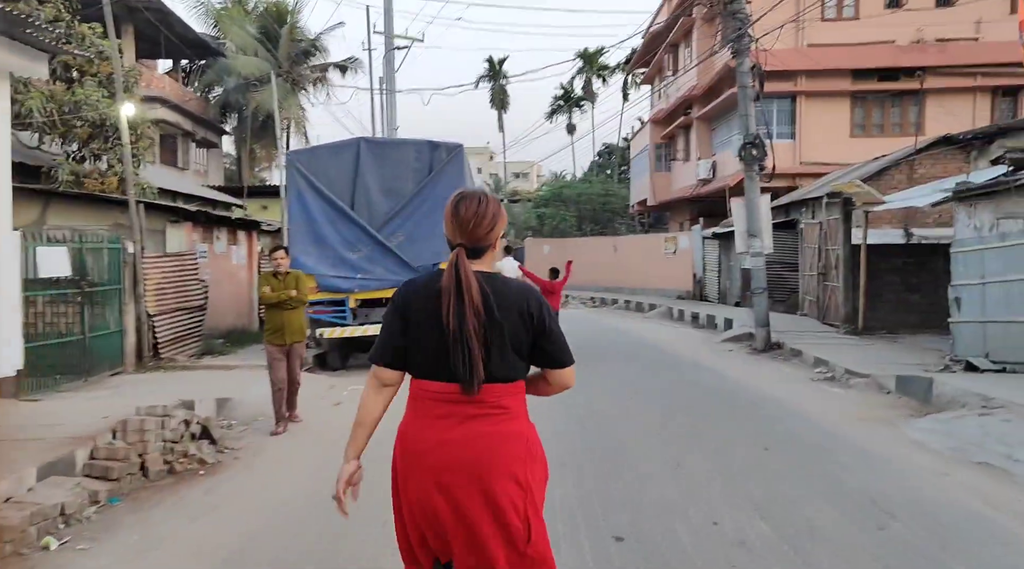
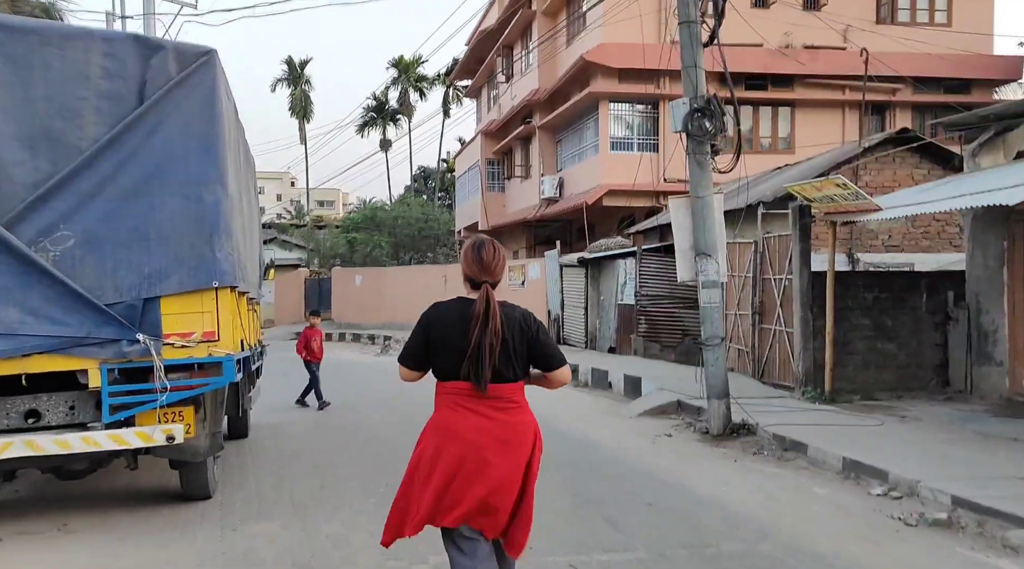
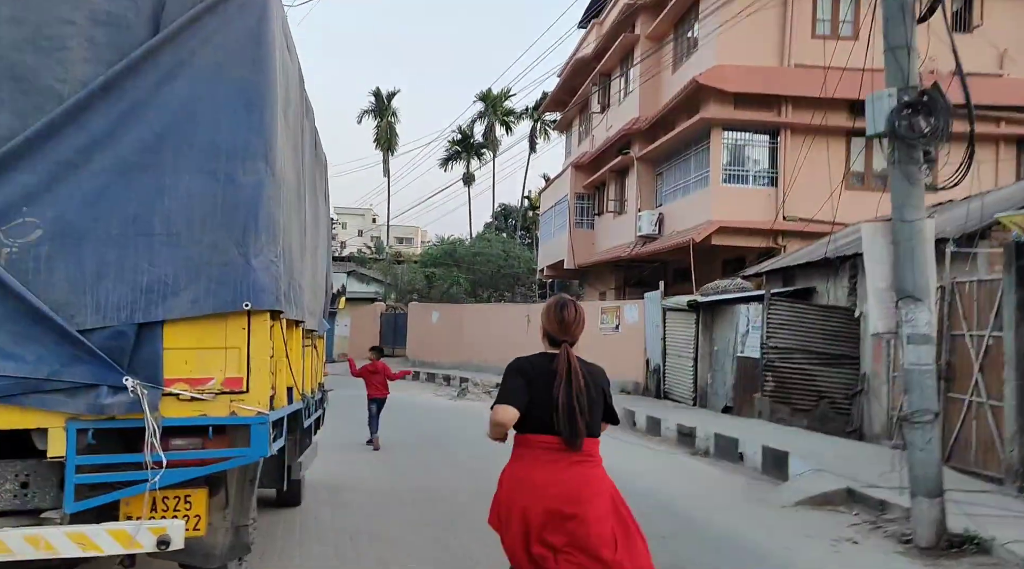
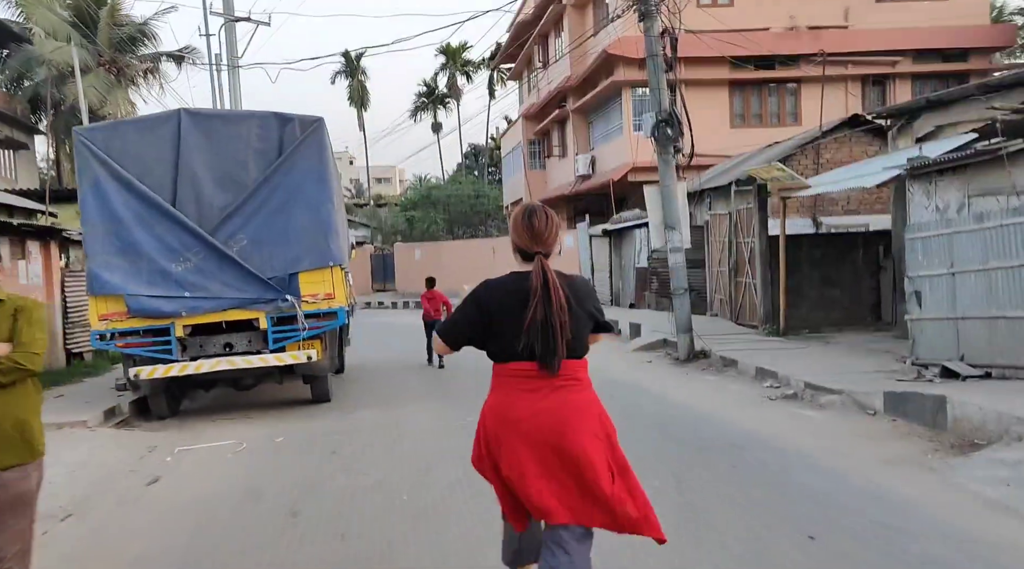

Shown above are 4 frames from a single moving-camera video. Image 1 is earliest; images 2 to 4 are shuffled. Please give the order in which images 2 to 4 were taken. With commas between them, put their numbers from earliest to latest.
4, 2, 3
